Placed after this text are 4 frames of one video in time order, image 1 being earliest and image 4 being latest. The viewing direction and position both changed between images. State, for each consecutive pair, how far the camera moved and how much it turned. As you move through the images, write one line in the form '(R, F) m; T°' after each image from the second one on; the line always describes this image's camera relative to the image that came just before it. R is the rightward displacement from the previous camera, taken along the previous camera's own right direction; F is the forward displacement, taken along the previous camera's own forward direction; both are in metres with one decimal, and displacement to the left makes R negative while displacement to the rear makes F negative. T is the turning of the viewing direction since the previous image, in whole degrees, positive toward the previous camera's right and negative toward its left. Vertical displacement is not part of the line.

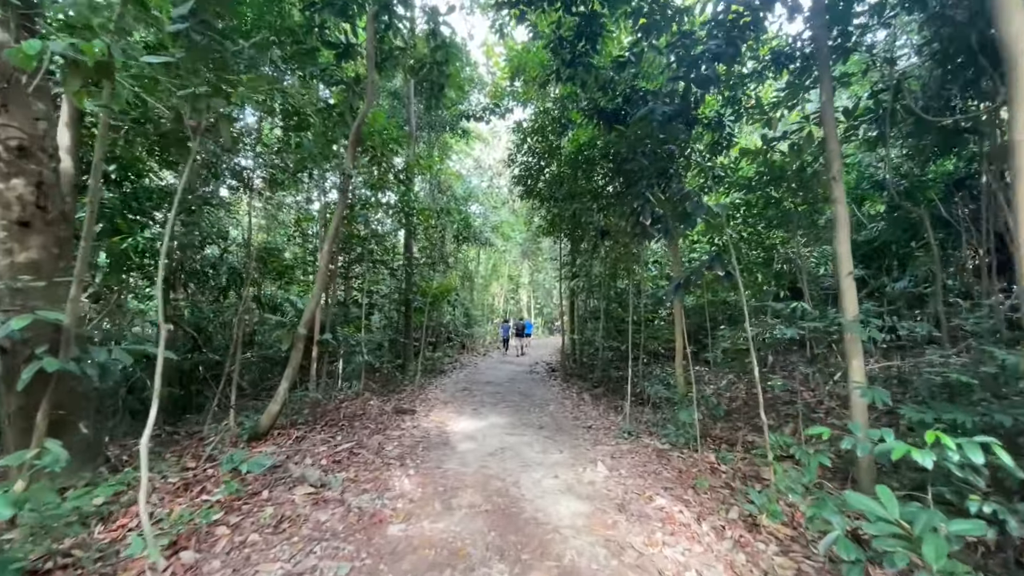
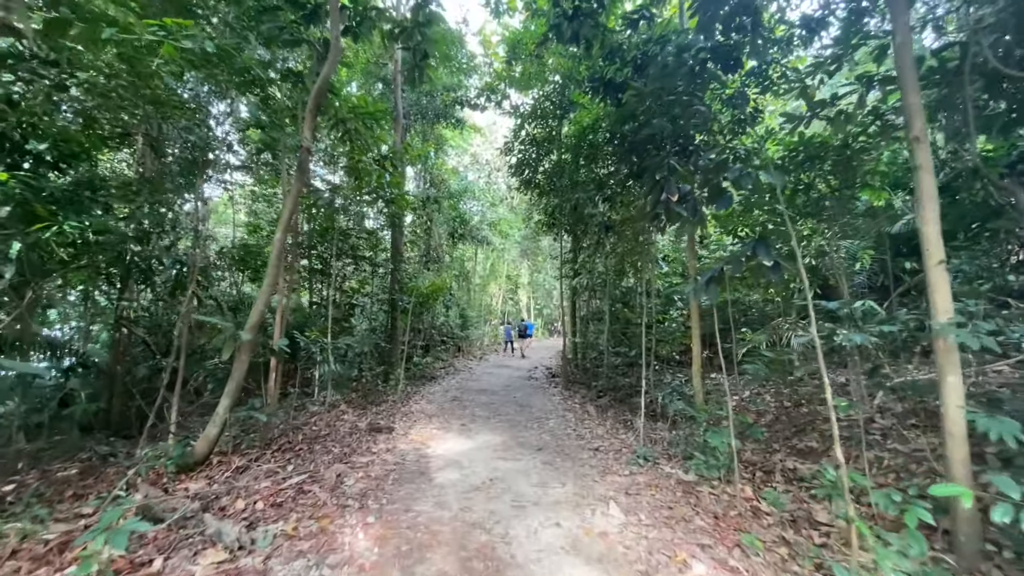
(+0.1, +0.8) m; 0°
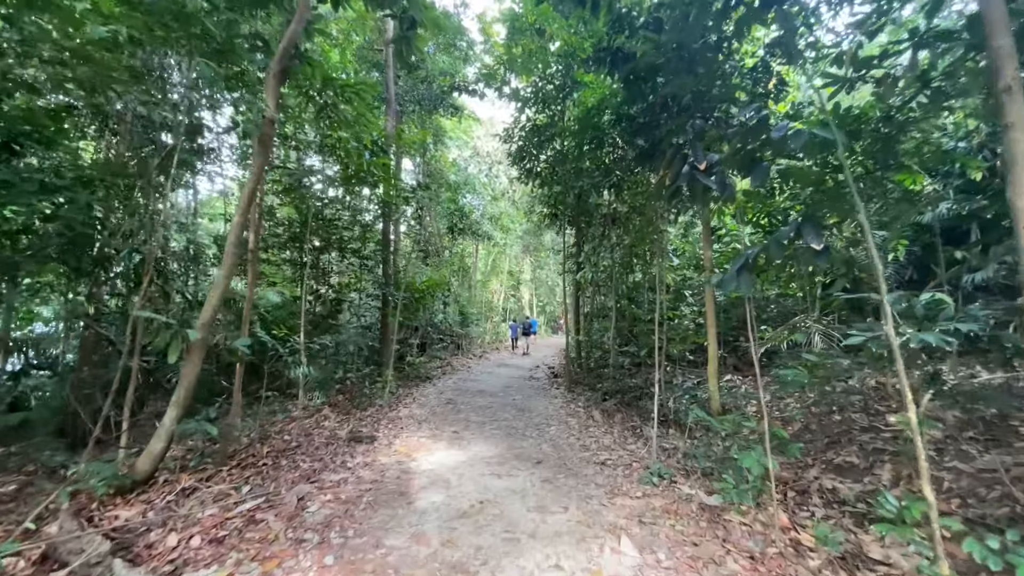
(+0.1, +0.6) m; 0°
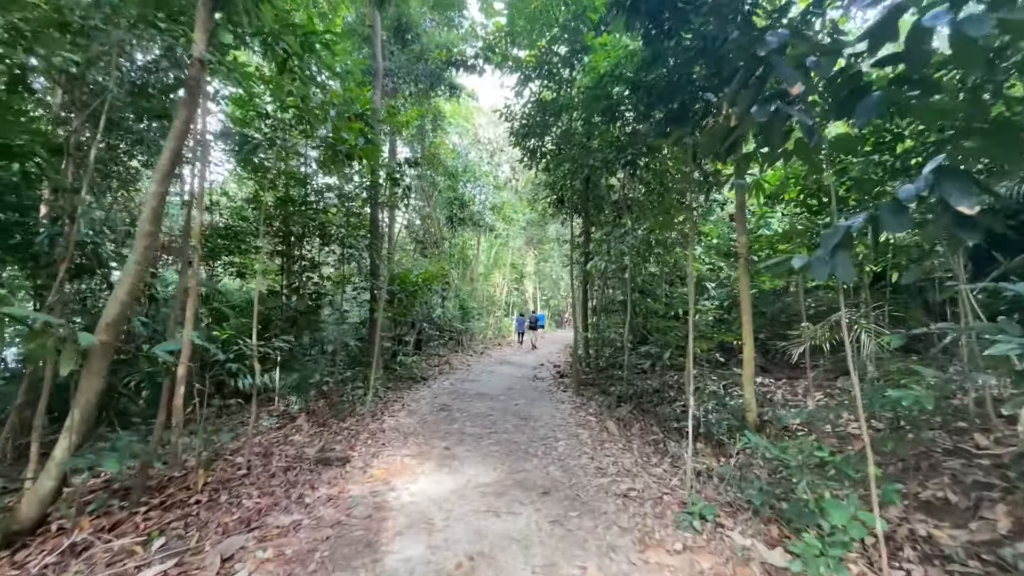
(0.0, +0.8) m; 0°
